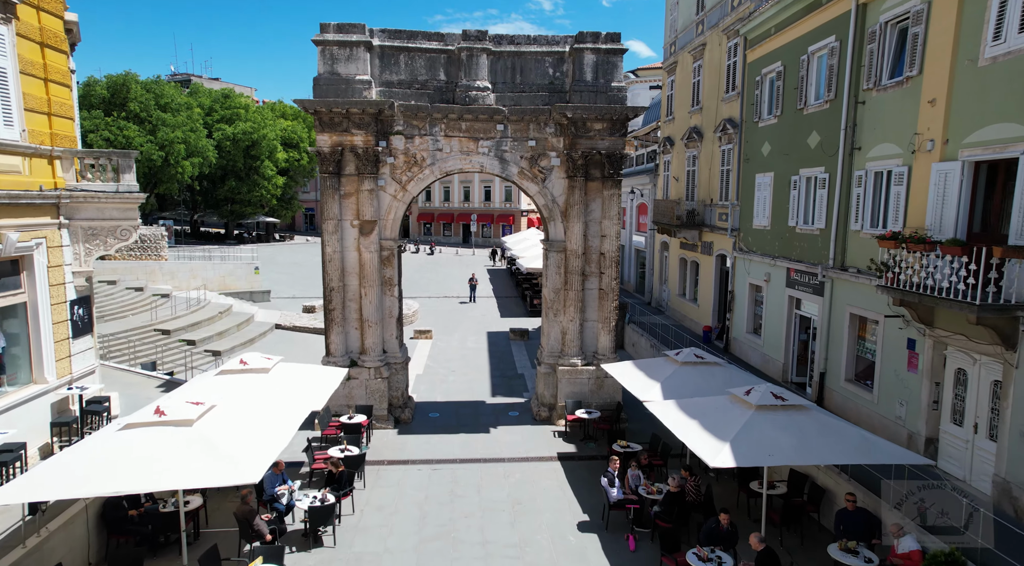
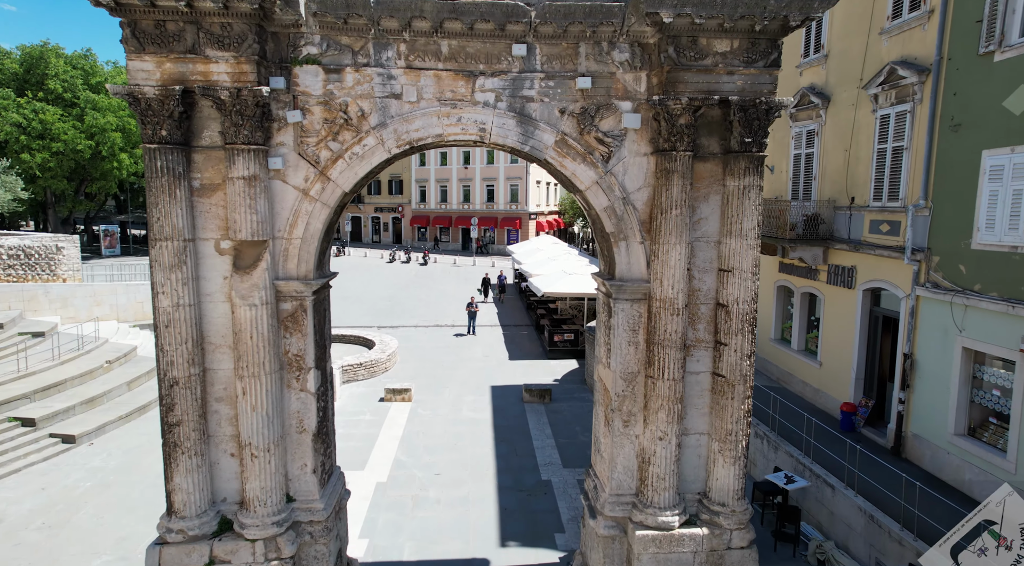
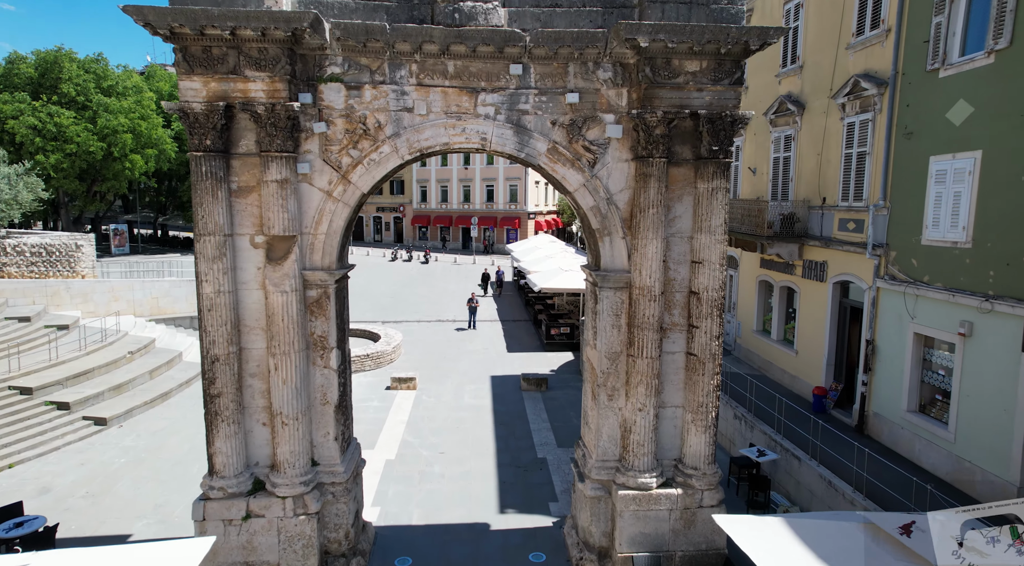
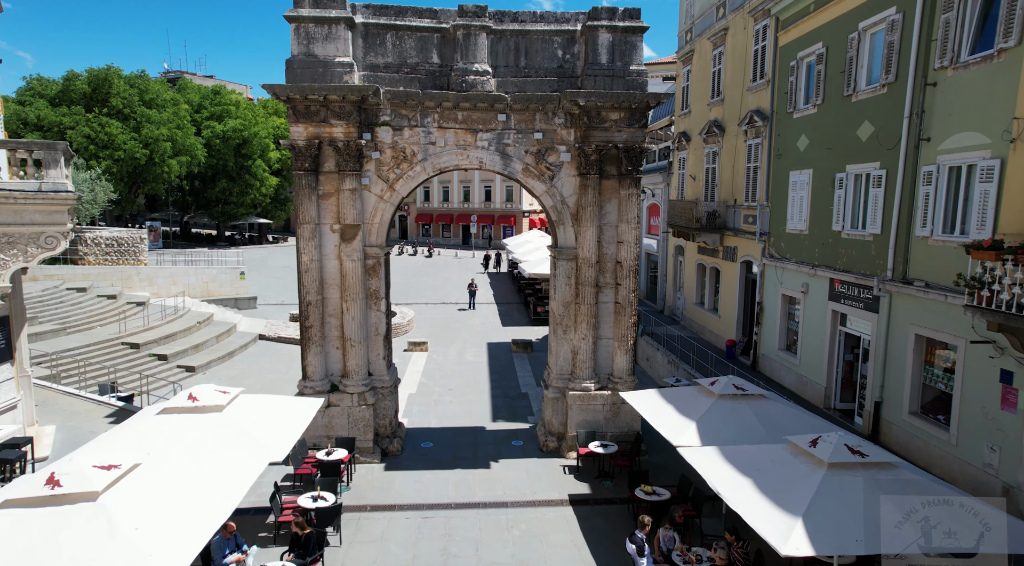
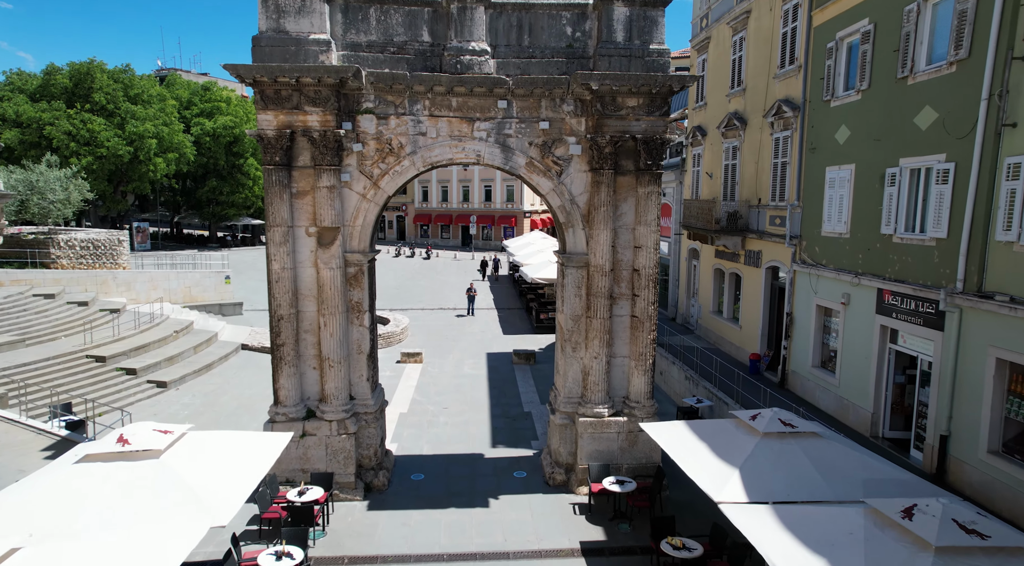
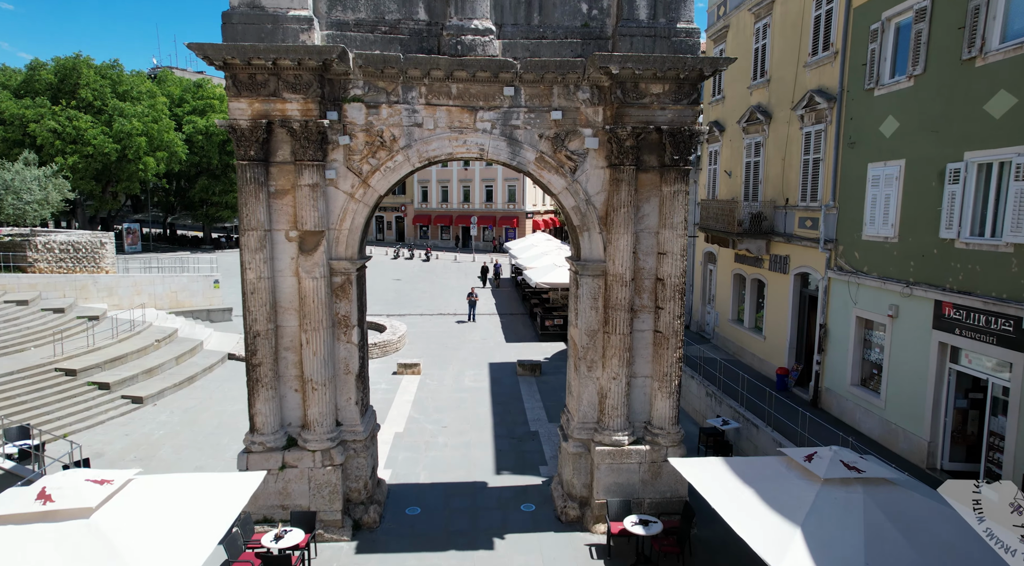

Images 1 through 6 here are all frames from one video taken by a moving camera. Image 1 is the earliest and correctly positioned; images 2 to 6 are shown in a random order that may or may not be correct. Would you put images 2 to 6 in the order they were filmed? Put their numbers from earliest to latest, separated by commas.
4, 5, 6, 3, 2
